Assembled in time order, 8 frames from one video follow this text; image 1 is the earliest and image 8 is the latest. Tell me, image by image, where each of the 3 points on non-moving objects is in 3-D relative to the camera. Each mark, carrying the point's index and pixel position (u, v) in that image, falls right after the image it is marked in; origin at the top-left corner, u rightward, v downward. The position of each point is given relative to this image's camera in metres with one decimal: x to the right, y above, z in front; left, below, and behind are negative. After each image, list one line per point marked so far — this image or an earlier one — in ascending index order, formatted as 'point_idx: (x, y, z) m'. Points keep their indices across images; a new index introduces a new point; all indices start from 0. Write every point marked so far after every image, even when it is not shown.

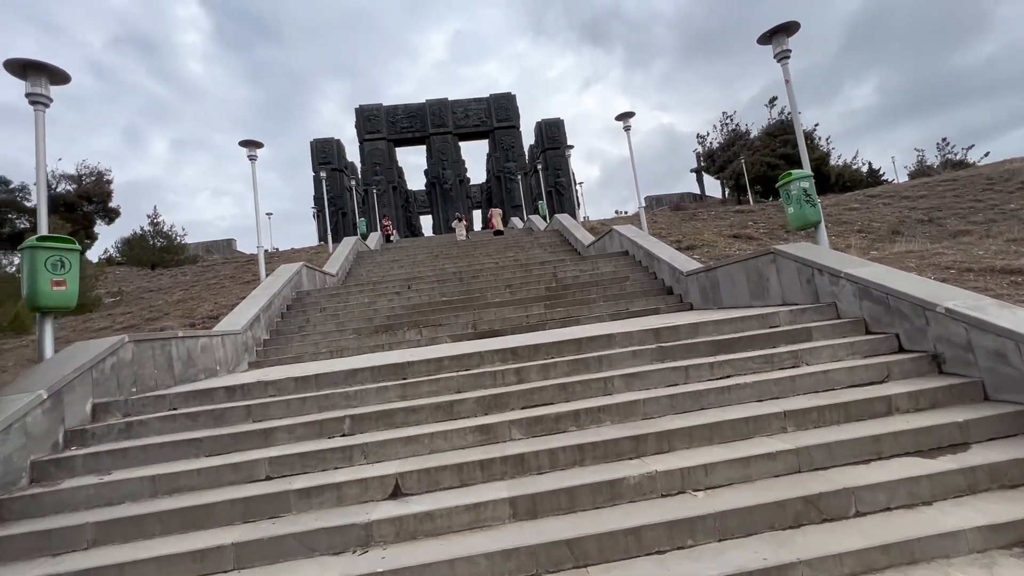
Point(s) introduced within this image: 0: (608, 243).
0: (+2.5, +1.2, +12.1) m
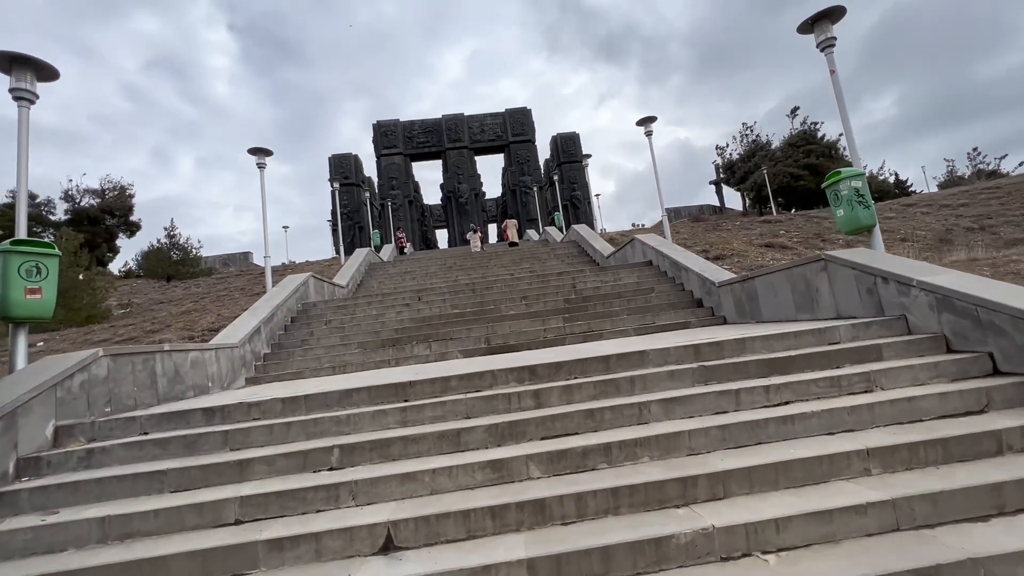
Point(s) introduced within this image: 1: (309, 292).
0: (+2.9, +0.9, +11.4) m
1: (-4.4, -0.1, +10.2) m
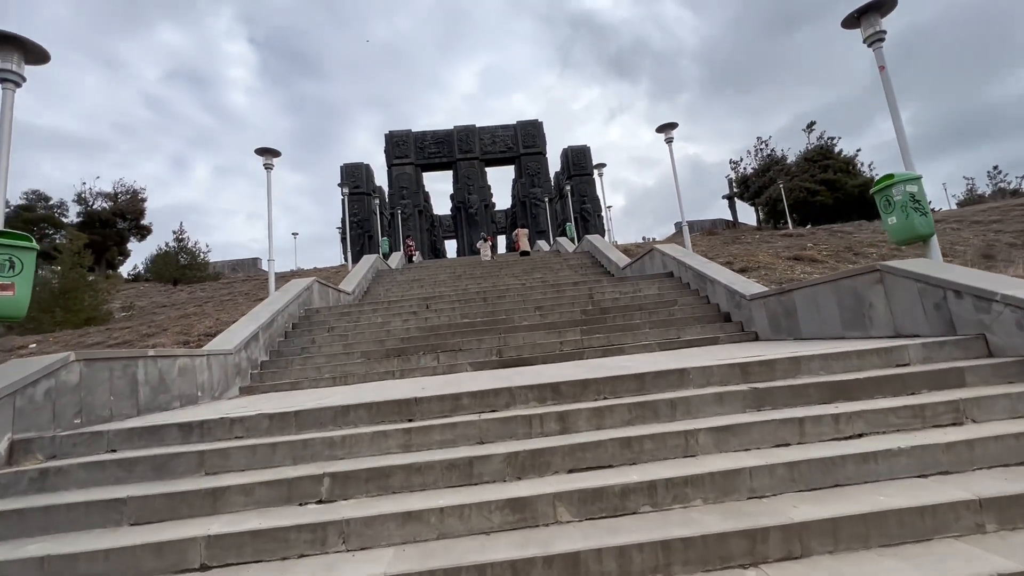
0: (+3.2, +0.6, +10.9) m
1: (-4.2, -0.2, +9.7) m
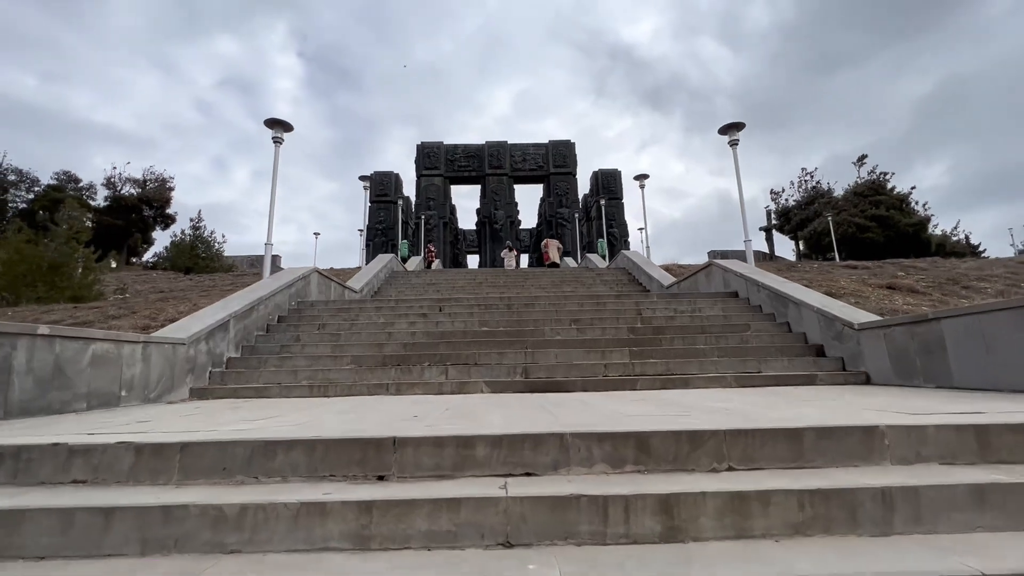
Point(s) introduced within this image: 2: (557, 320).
0: (+3.8, +0.2, +9.2) m
1: (-3.6, 0.0, +8.4) m
2: (+0.7, -0.5, +6.9) m
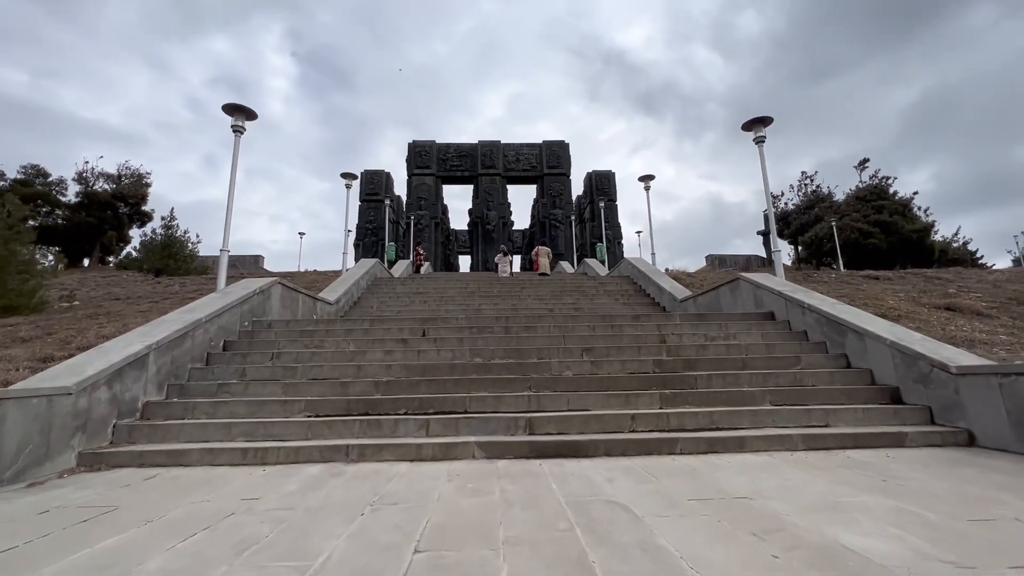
0: (+3.7, -0.1, +8.1) m
1: (-3.7, -0.3, +7.1) m
2: (+0.7, -0.7, +5.7) m
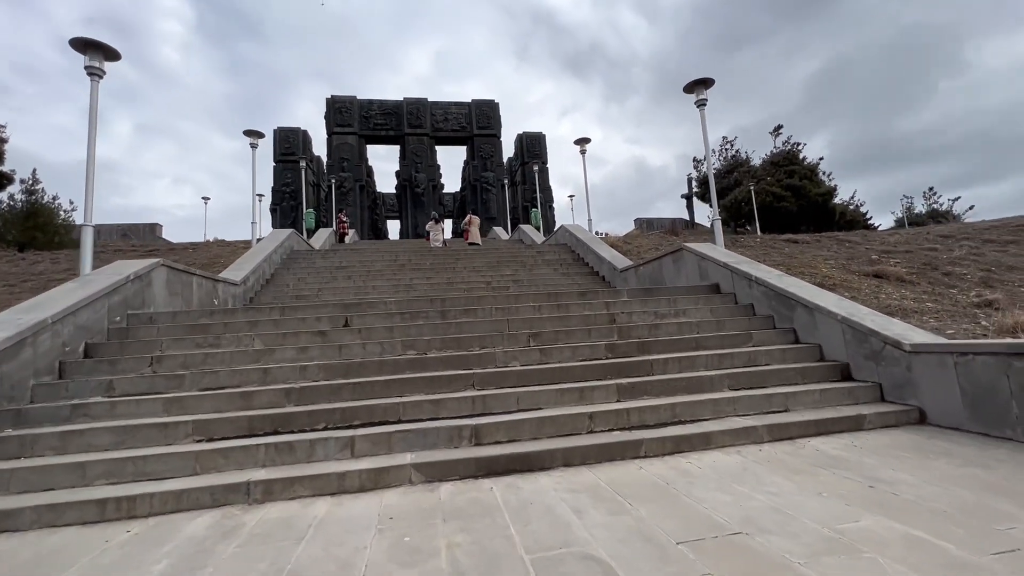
0: (+2.7, +0.3, +7.8) m
1: (-4.5, -0.1, +5.8) m
2: (0.0, -0.5, +5.1) m
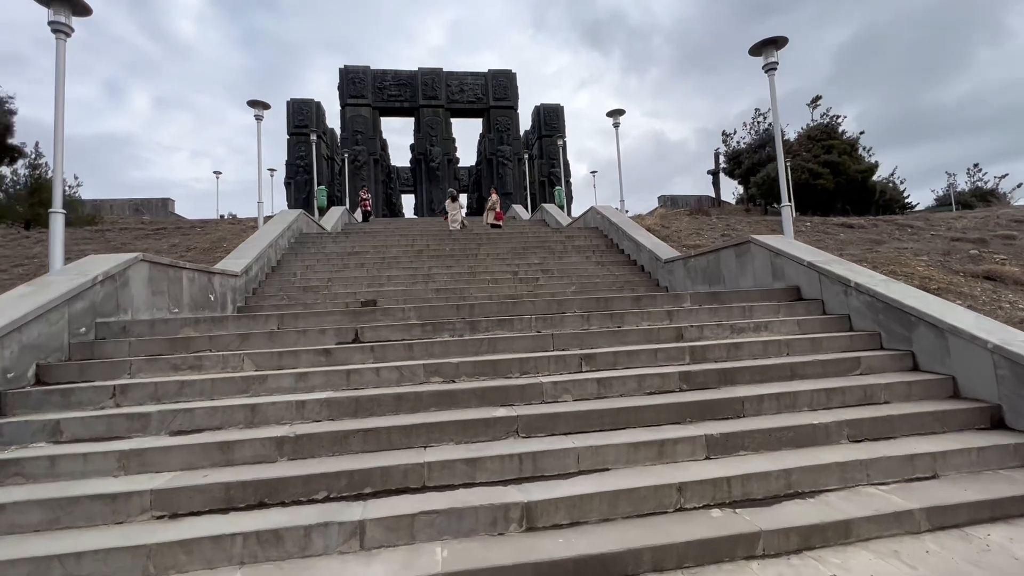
0: (+3.2, +0.4, +6.7) m
1: (-4.0, -0.1, +4.9) m
2: (+0.4, -0.6, +4.1) m
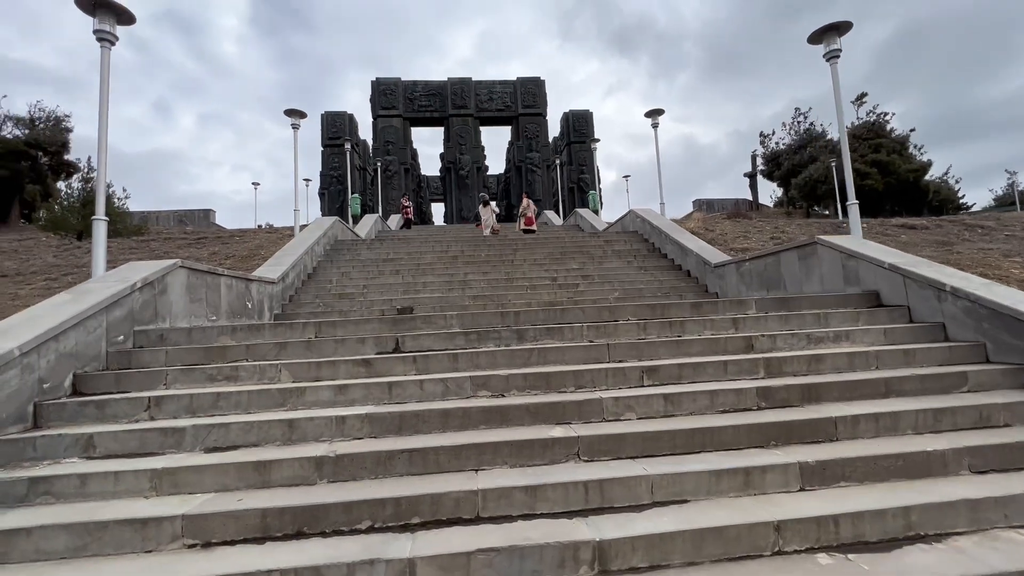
0: (+3.8, +0.3, +6.2) m
1: (-3.6, -0.1, +4.8) m
2: (+0.8, -0.7, +3.7) m
